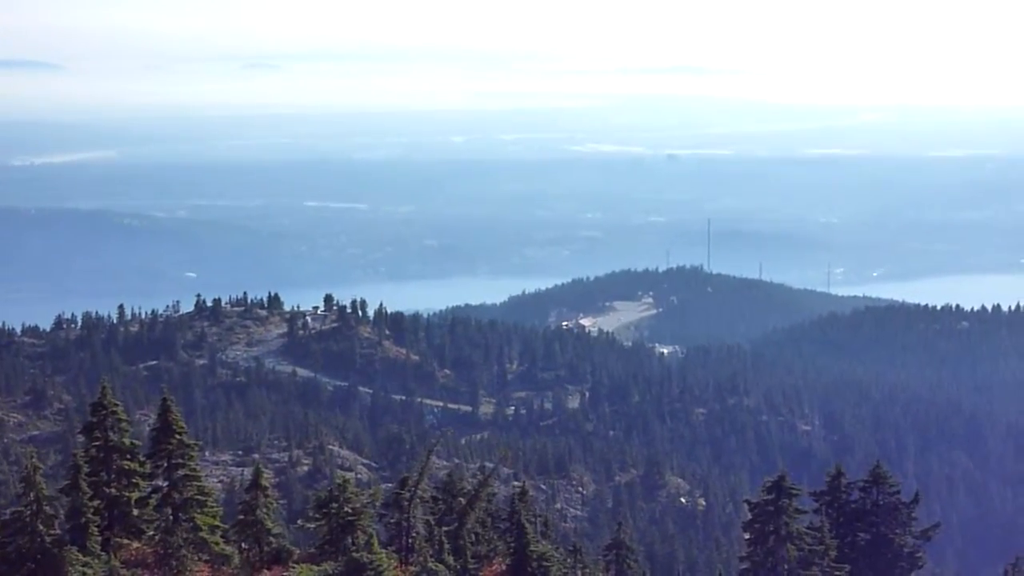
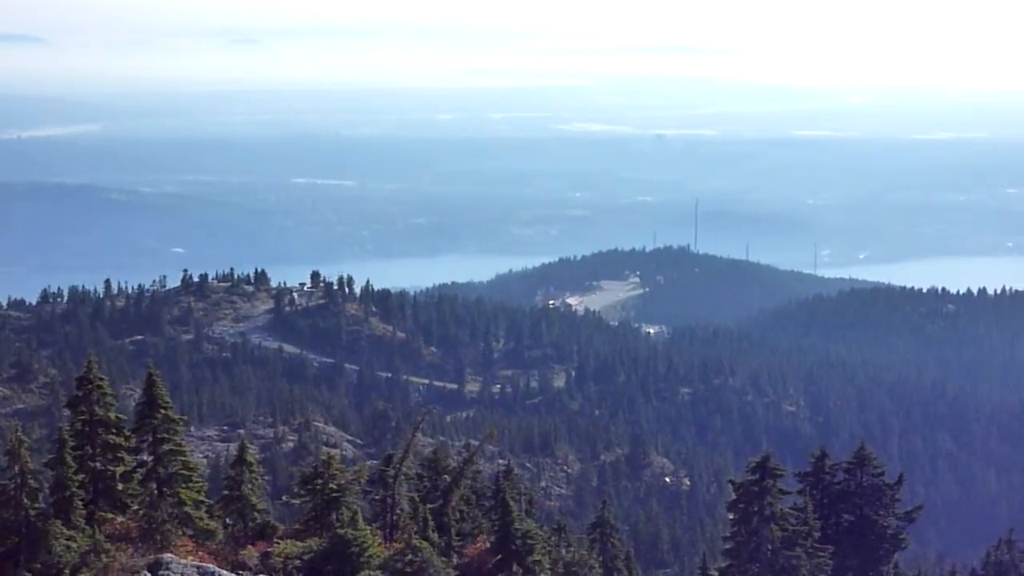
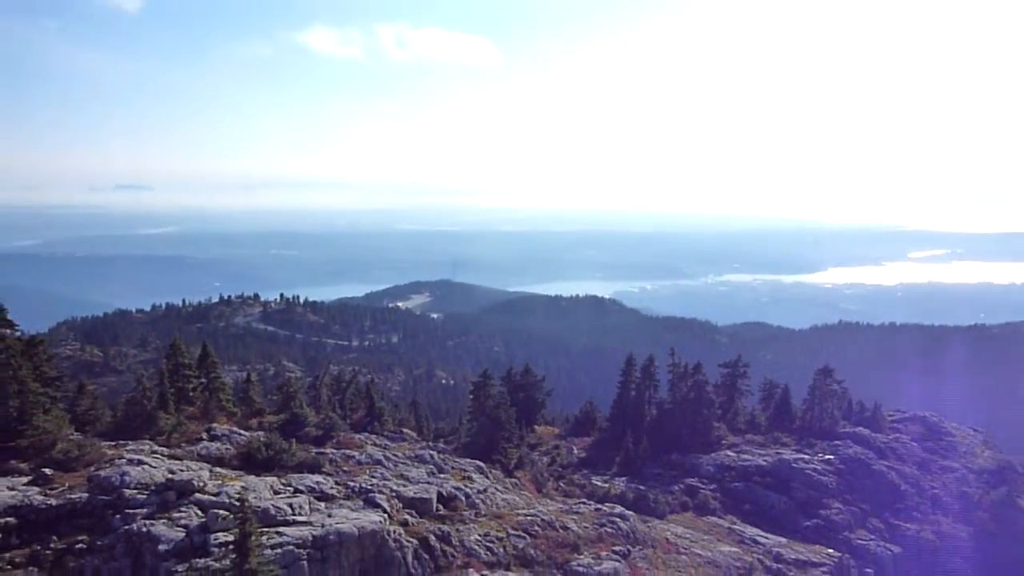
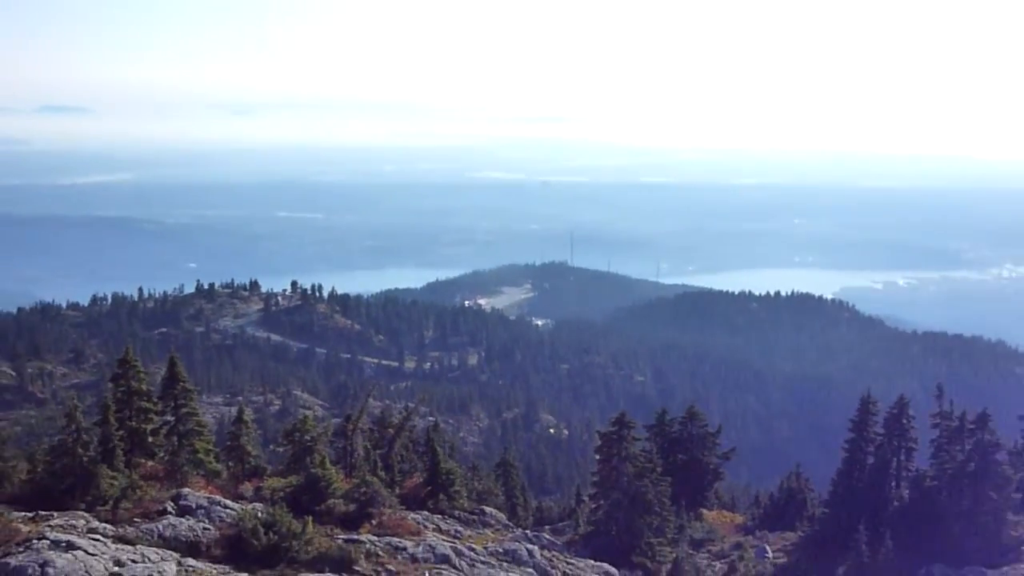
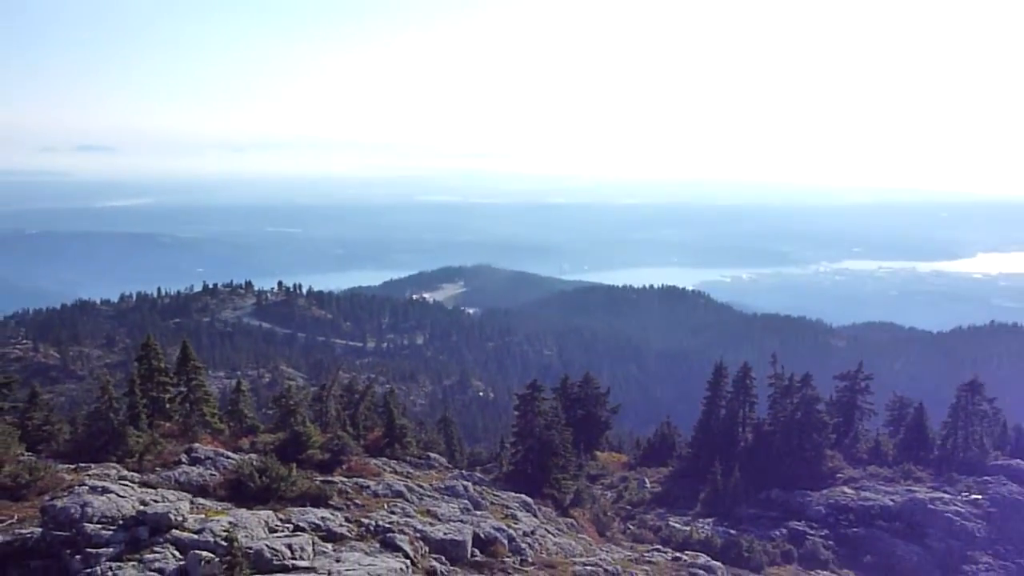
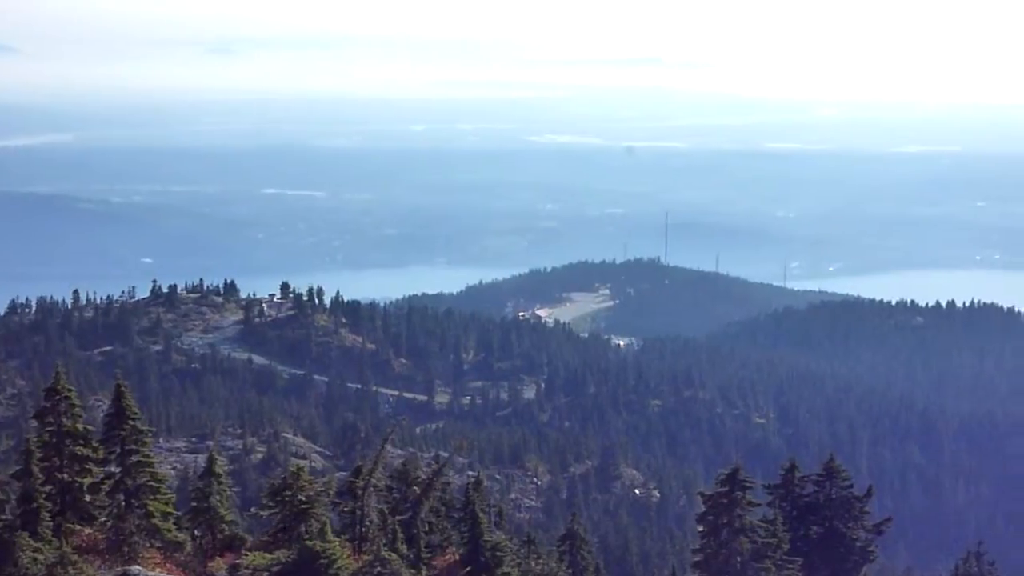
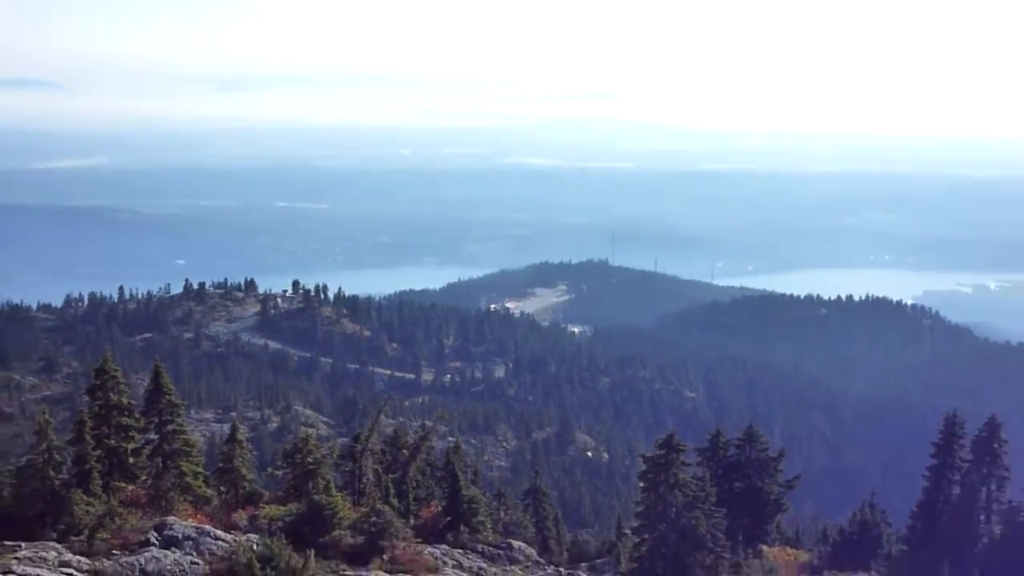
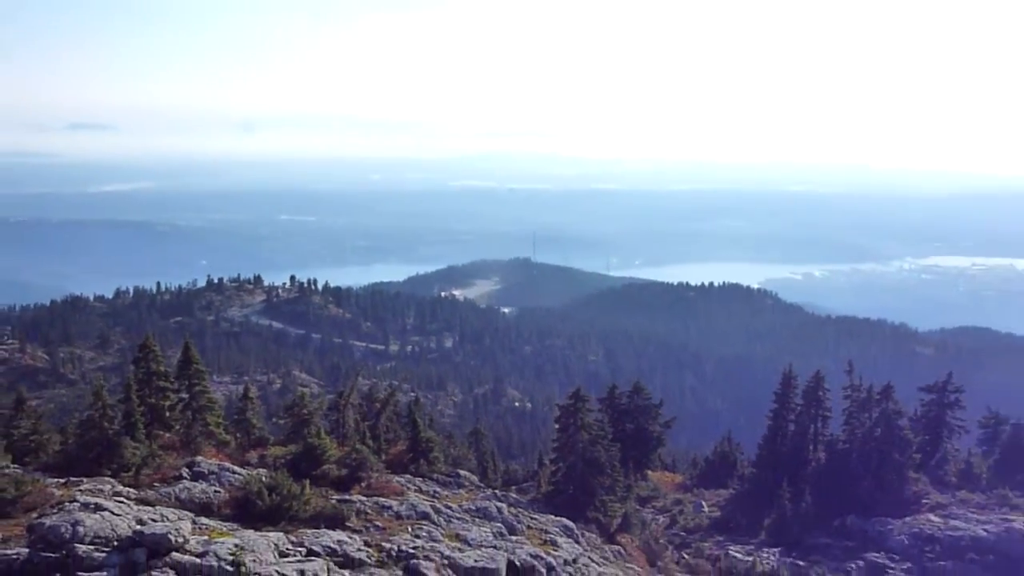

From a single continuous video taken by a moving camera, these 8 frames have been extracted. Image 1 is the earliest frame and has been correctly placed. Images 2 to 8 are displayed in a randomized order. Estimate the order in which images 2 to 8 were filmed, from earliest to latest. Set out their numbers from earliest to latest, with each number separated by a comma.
2, 6, 7, 4, 8, 5, 3
